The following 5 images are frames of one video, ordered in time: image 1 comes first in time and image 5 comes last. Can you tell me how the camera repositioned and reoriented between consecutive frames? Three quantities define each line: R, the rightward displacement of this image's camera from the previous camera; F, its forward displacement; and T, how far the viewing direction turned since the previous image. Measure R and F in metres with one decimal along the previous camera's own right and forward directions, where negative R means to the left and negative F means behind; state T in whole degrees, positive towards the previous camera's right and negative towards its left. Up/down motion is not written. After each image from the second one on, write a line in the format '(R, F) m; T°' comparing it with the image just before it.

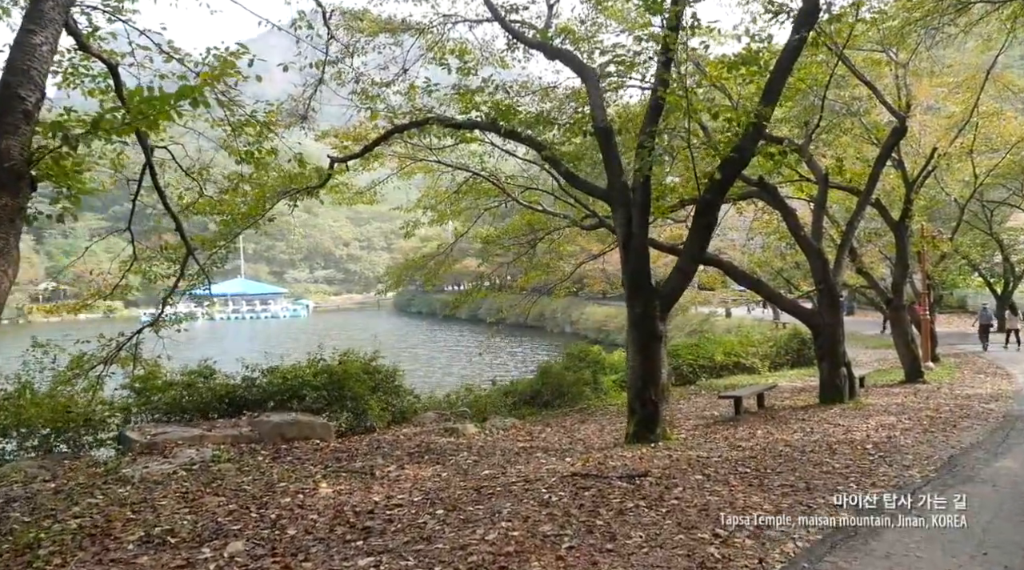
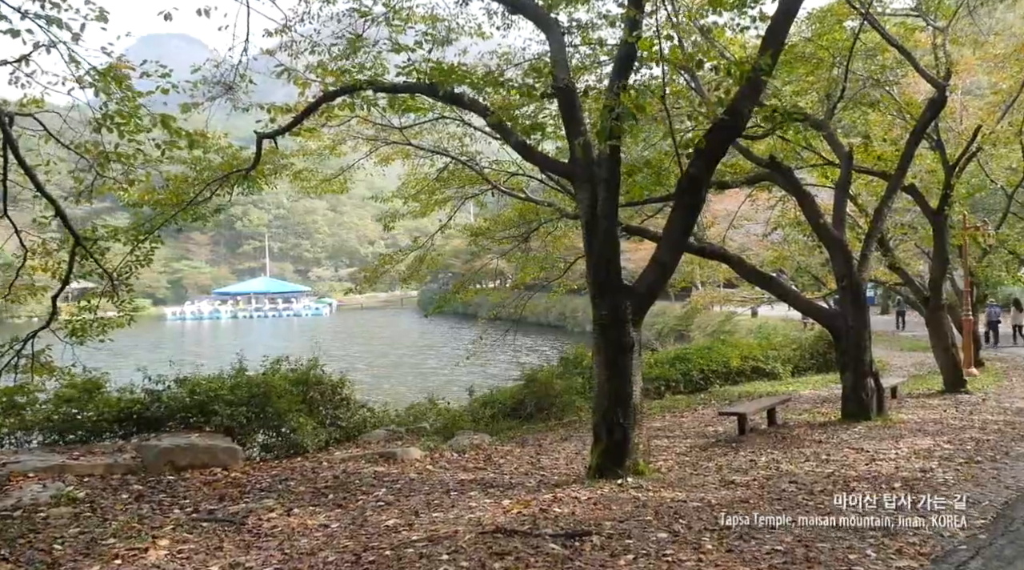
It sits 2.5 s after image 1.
(+0.7, +1.6) m; -2°
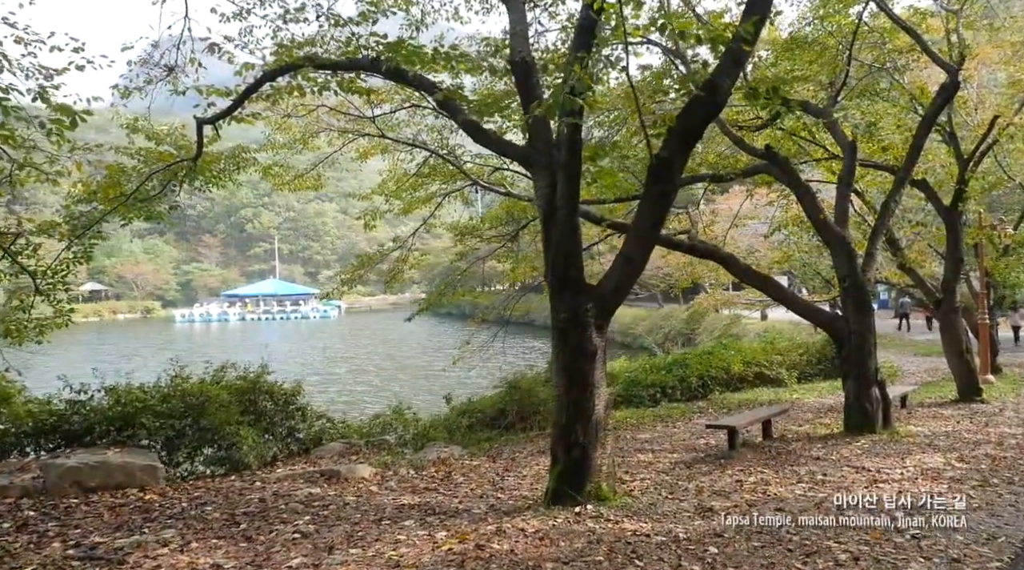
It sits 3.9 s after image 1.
(+0.4, +0.8) m; -1°
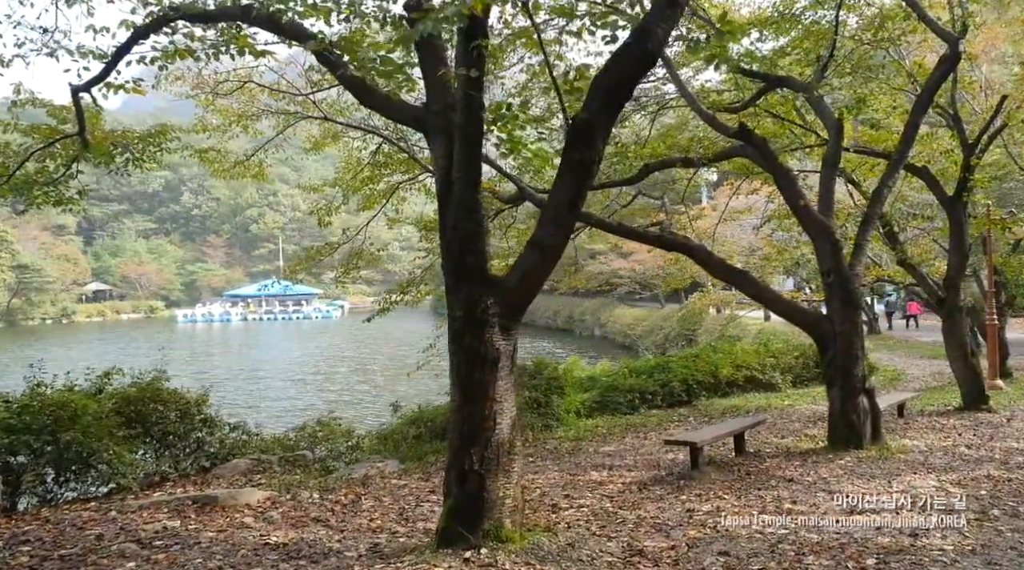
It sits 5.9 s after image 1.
(+0.7, +1.1) m; -1°
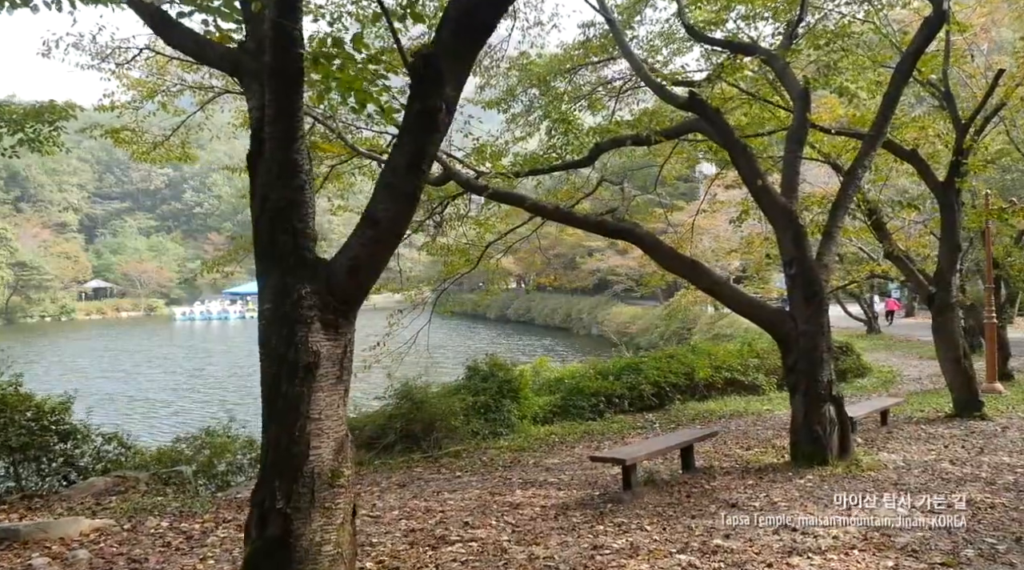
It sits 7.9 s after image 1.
(+0.8, +1.1) m; -1°
